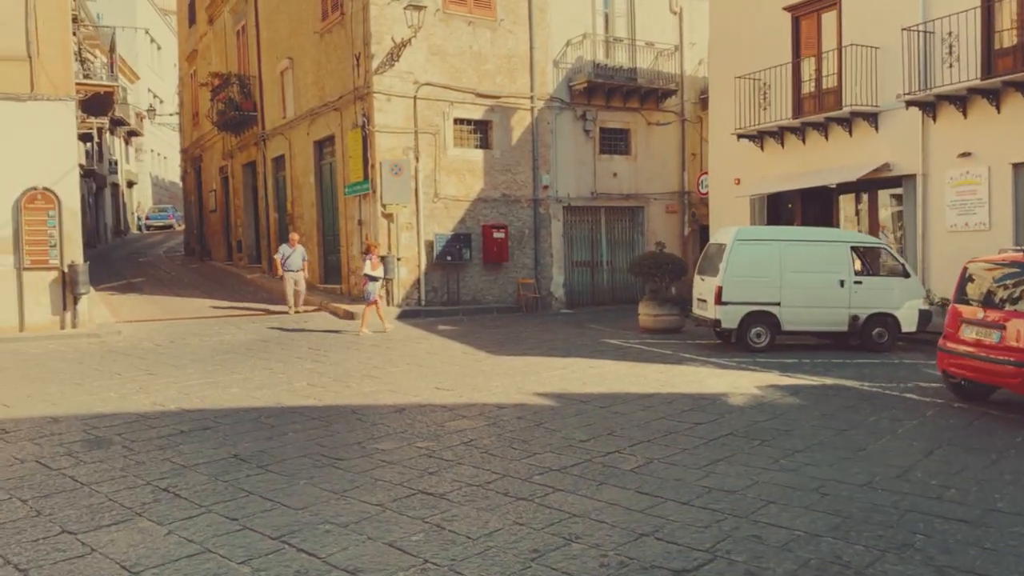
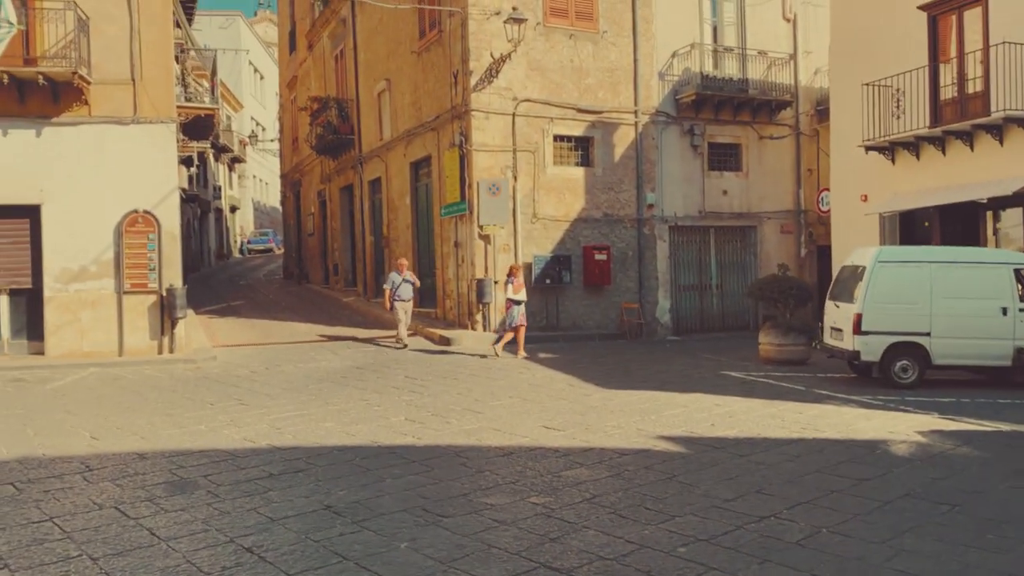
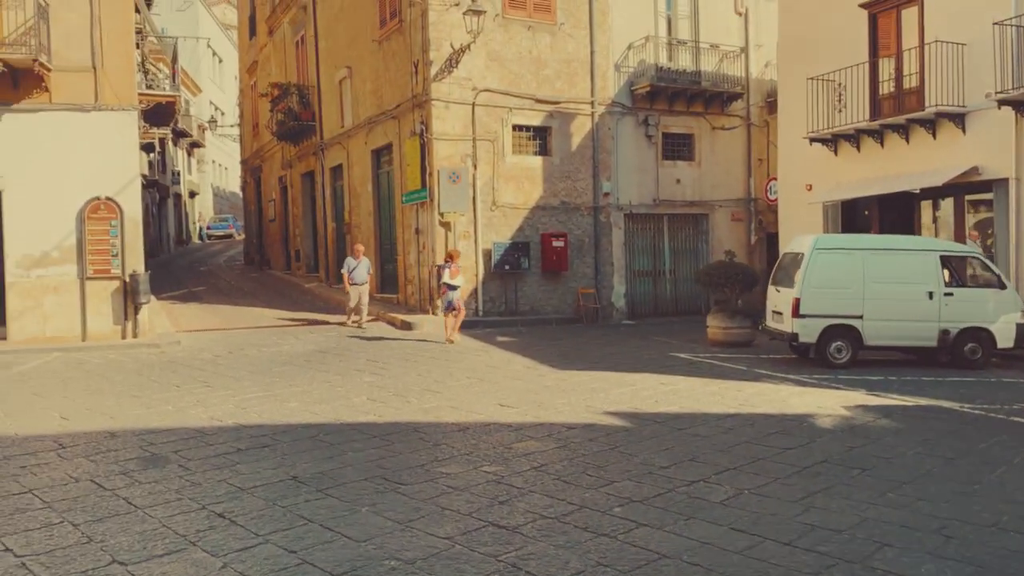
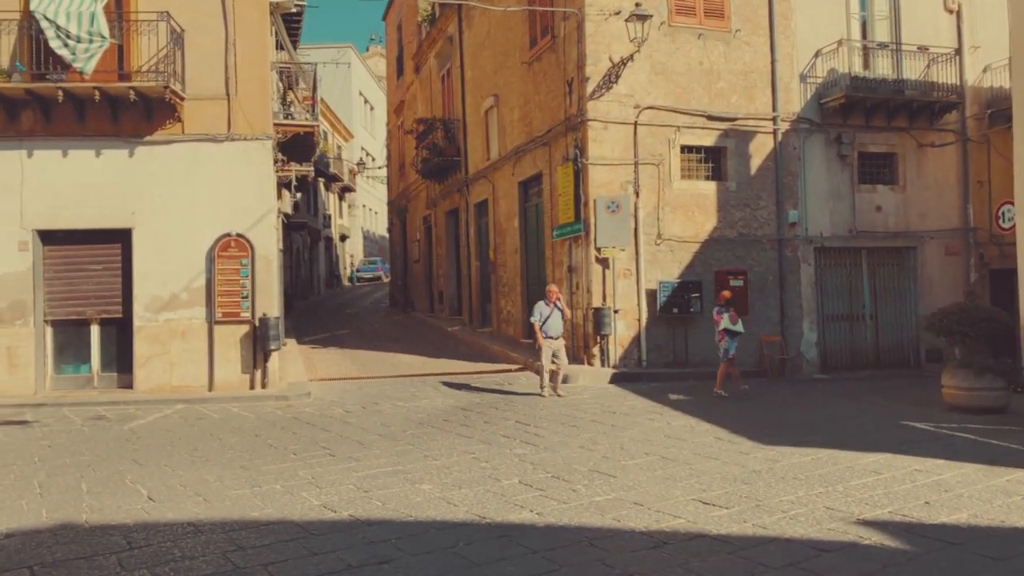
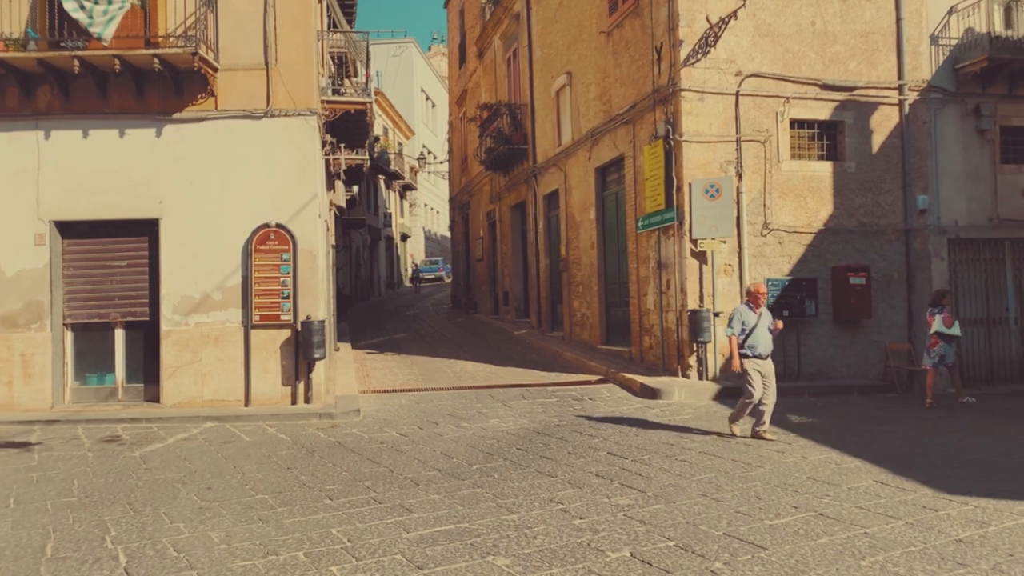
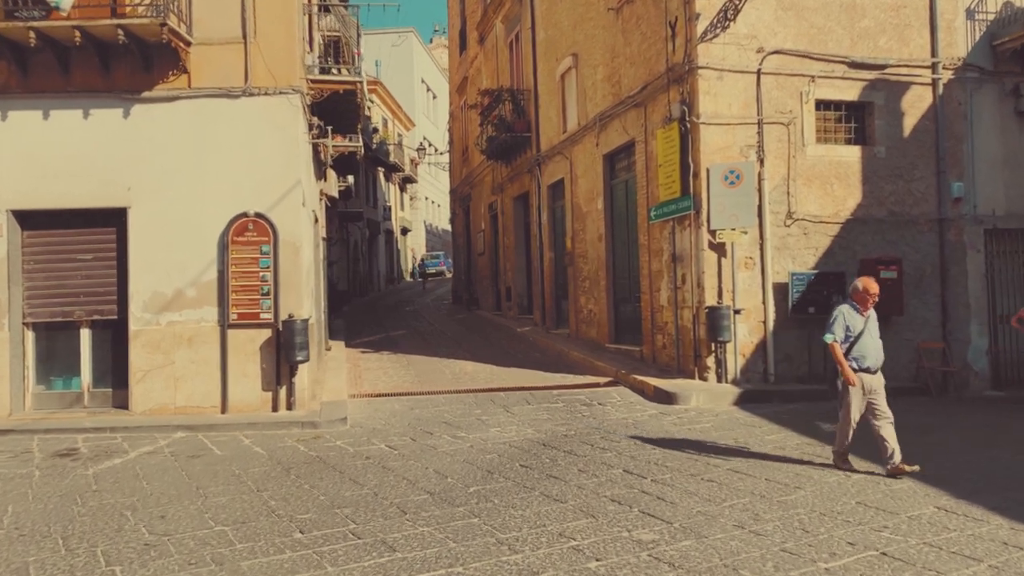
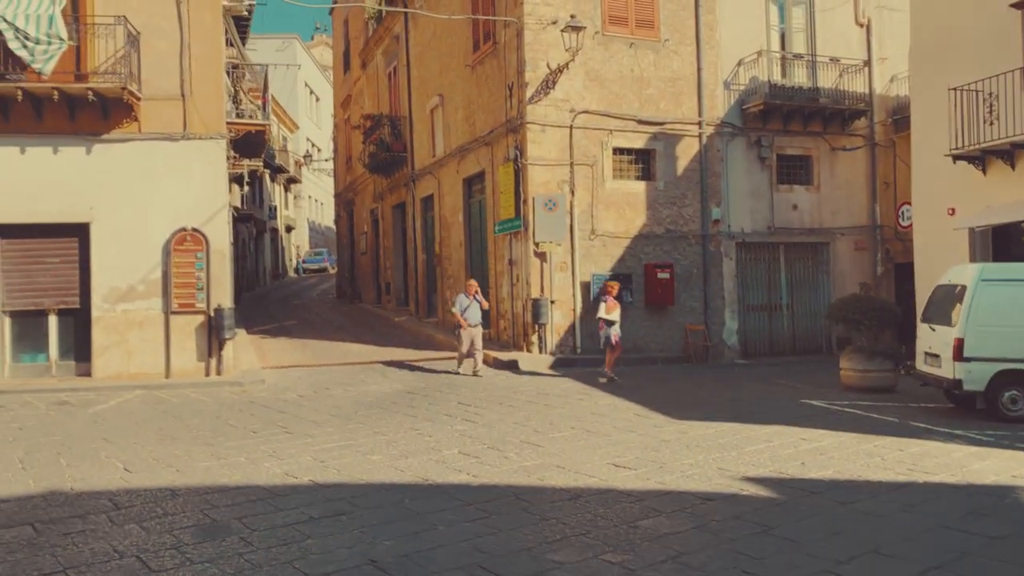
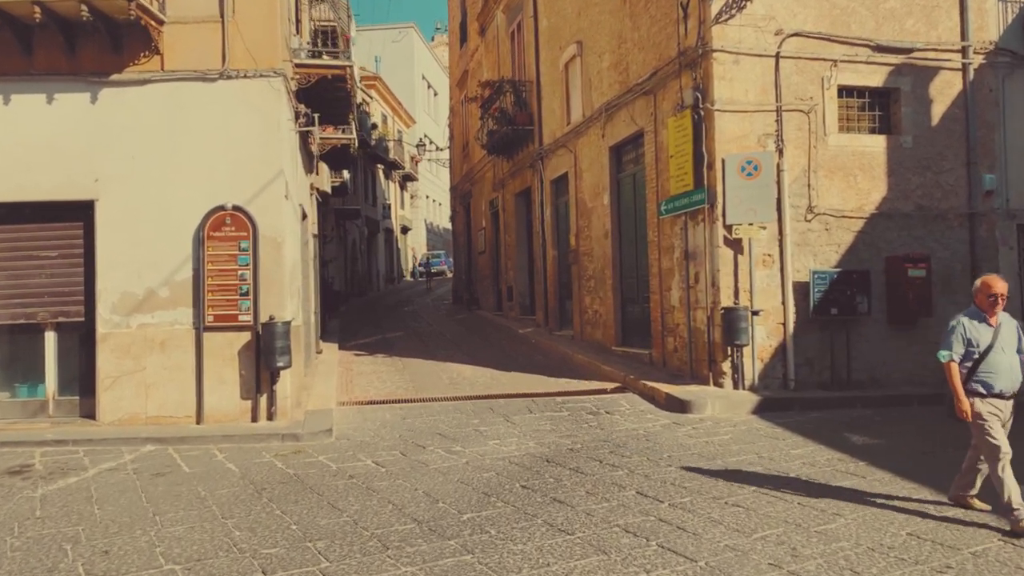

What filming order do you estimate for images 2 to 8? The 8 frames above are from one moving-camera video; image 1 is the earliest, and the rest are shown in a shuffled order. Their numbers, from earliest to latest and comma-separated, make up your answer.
3, 2, 7, 4, 5, 6, 8
